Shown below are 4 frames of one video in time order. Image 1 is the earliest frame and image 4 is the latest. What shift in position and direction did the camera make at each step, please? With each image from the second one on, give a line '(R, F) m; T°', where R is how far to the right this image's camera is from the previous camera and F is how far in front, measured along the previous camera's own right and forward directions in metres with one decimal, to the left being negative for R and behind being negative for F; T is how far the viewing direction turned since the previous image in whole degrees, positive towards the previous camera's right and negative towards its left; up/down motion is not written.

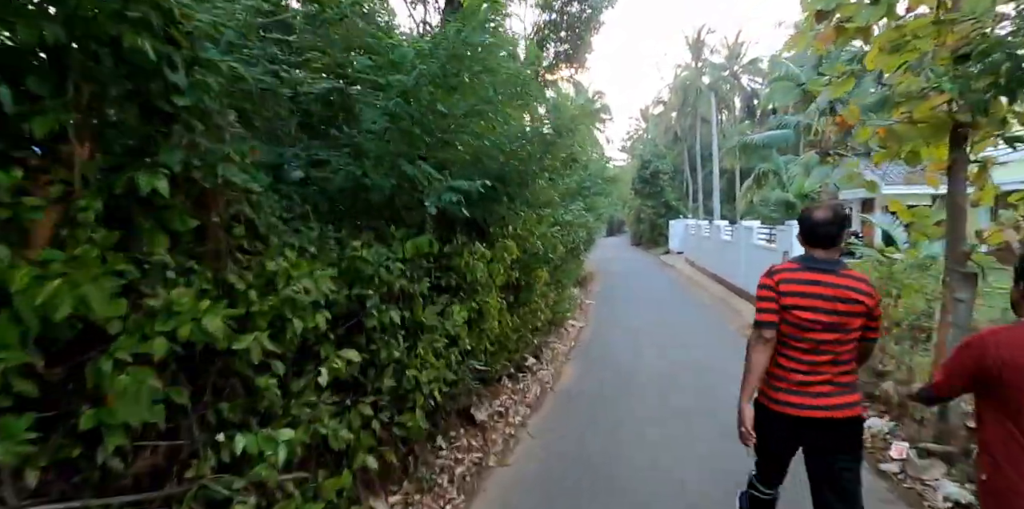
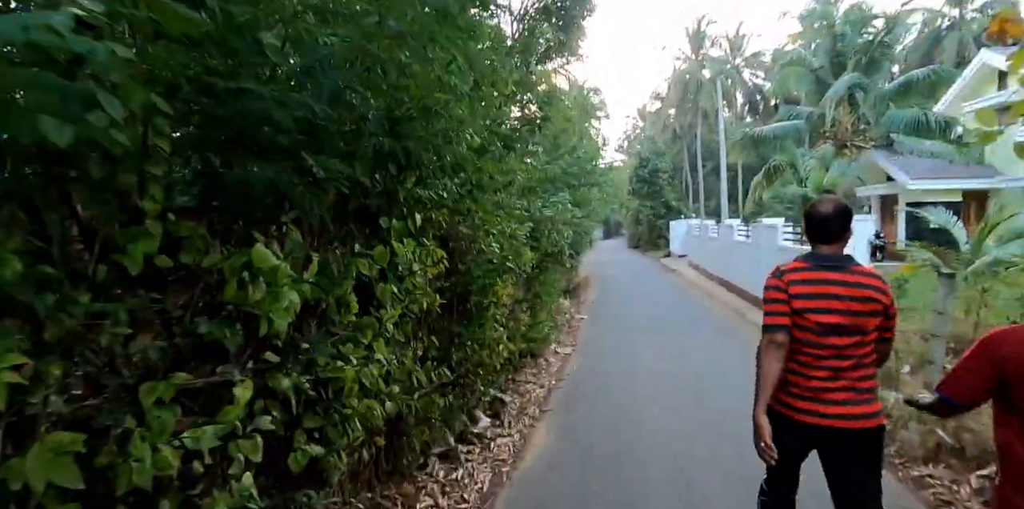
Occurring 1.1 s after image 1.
(+0.5, +2.3) m; 0°
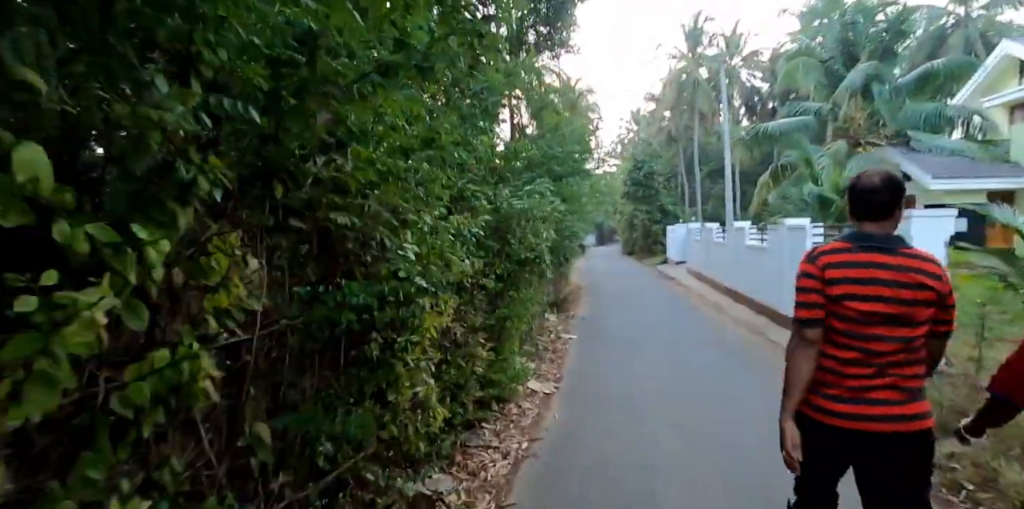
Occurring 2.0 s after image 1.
(+0.3, +1.9) m; +1°
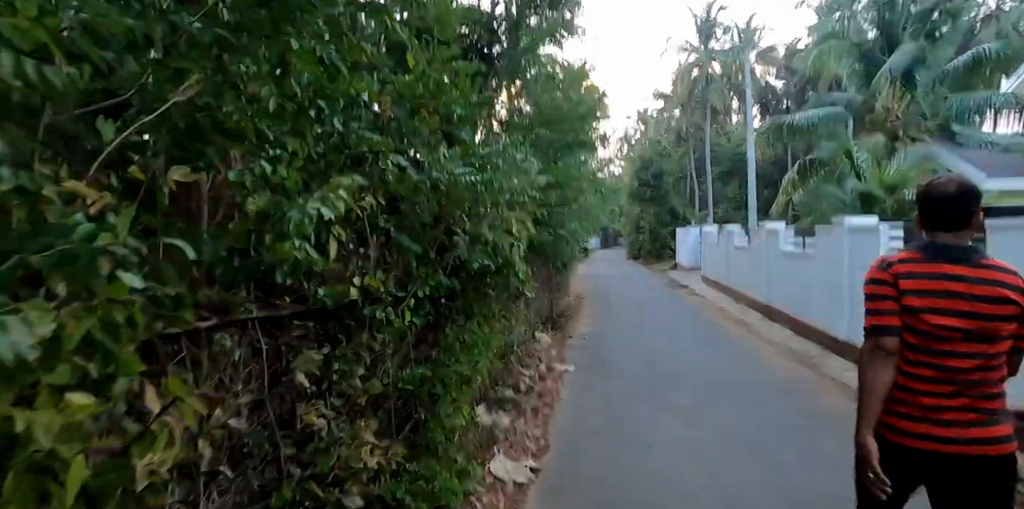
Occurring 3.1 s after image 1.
(+0.3, +2.1) m; 0°
